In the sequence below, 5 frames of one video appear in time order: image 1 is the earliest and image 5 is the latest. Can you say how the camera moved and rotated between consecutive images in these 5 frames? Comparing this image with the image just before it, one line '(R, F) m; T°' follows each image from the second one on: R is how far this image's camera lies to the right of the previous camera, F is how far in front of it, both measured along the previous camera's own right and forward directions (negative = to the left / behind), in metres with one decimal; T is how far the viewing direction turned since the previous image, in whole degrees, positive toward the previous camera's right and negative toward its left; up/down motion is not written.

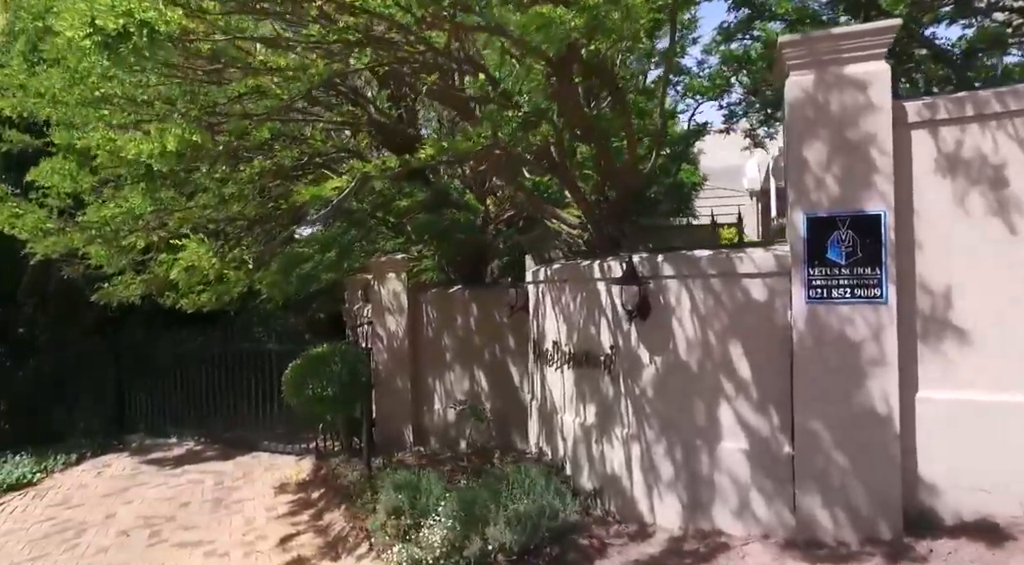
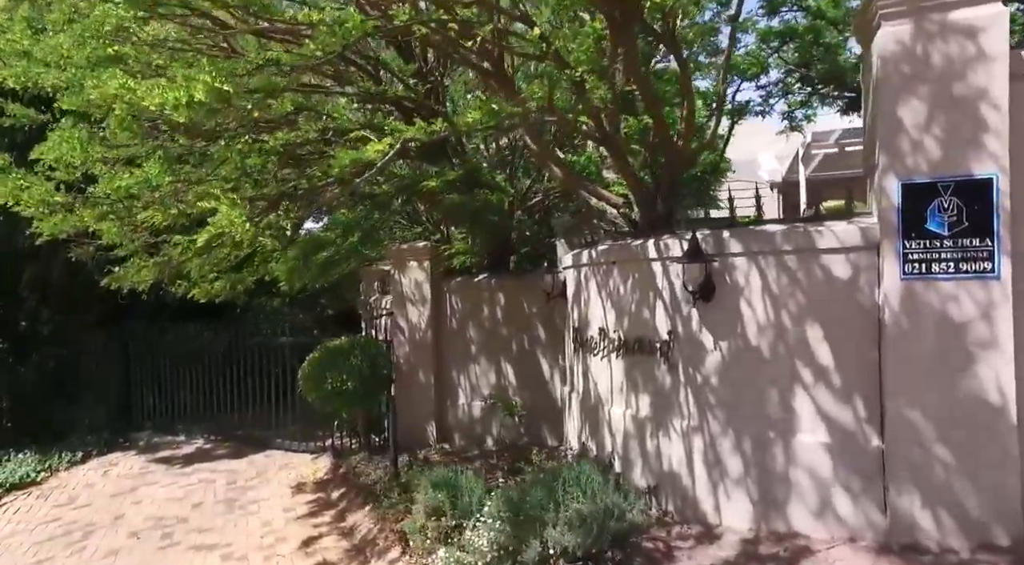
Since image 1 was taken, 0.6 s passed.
(-0.3, +0.5) m; 0°
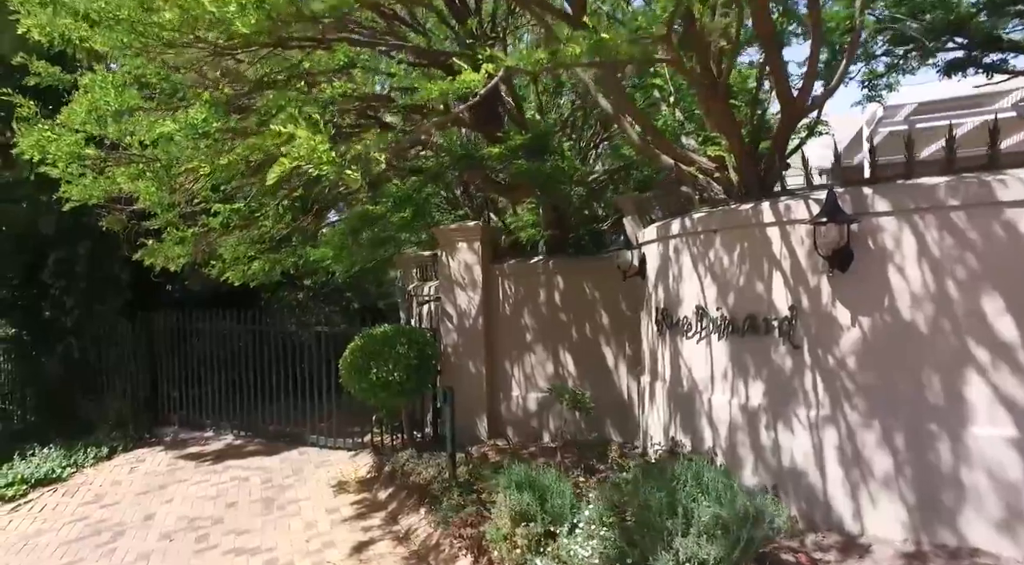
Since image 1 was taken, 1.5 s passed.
(-0.5, +0.7) m; -1°
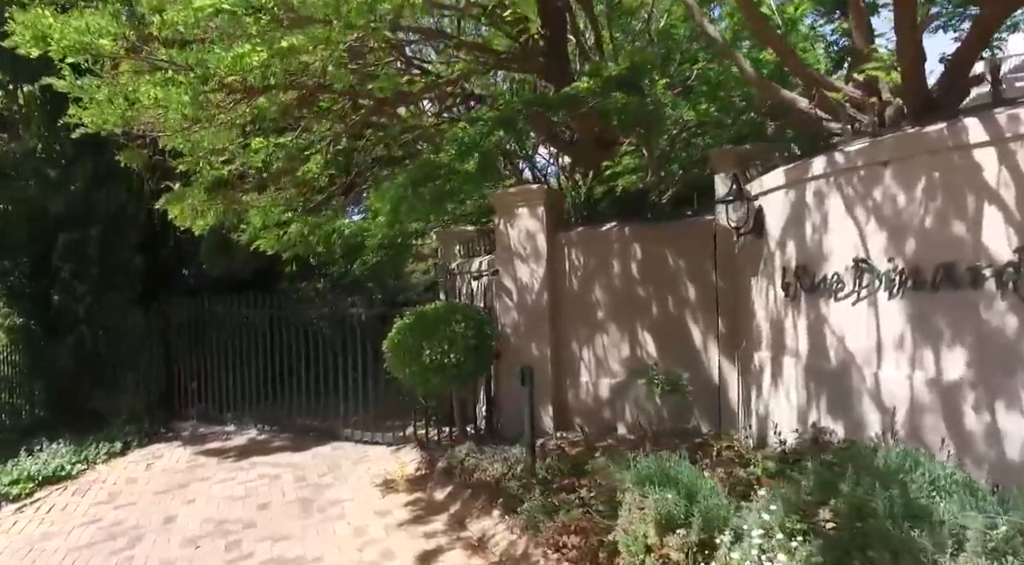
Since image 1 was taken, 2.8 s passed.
(-0.6, +1.0) m; -1°
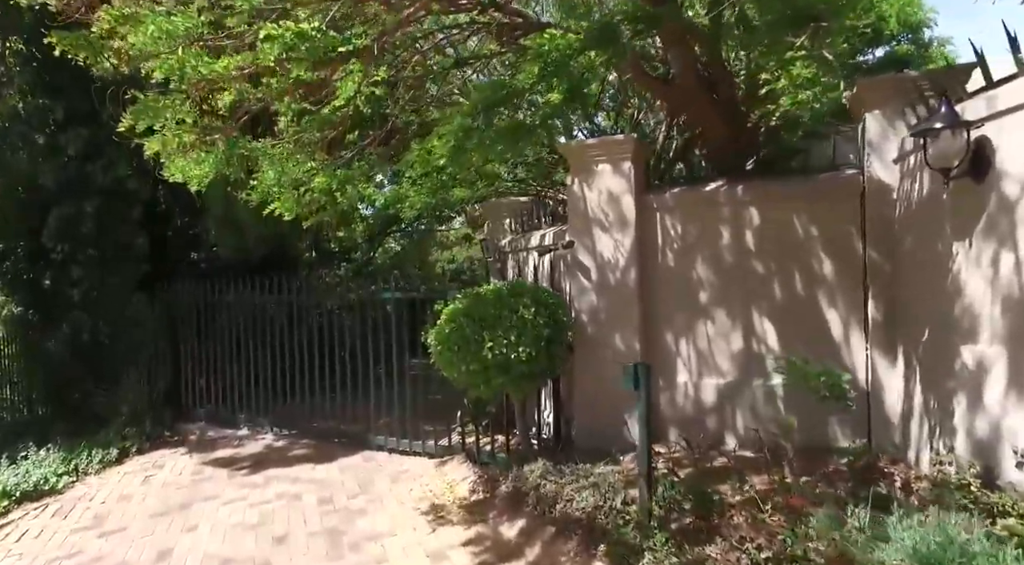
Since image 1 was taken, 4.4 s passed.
(-0.5, +1.5) m; -1°
